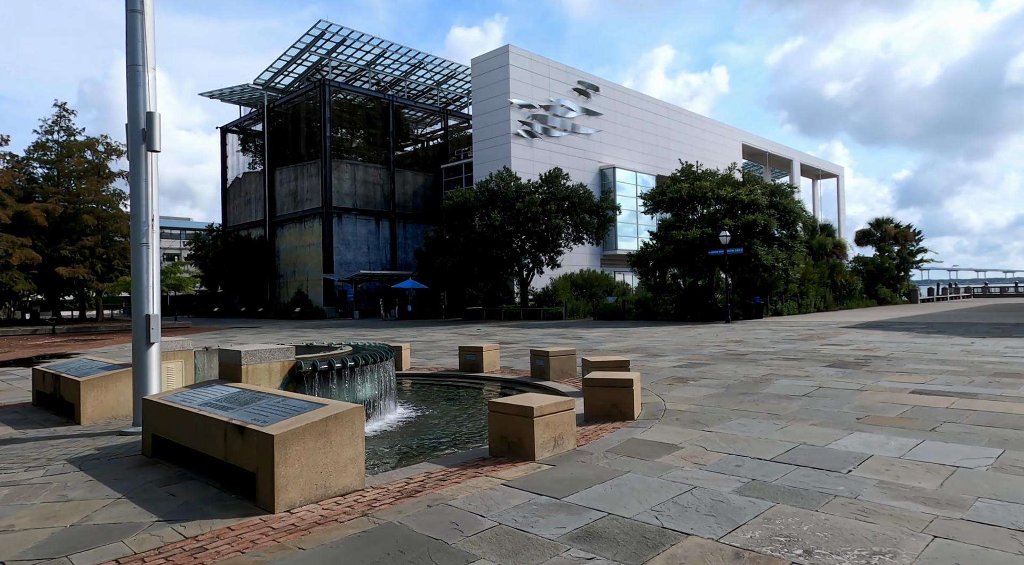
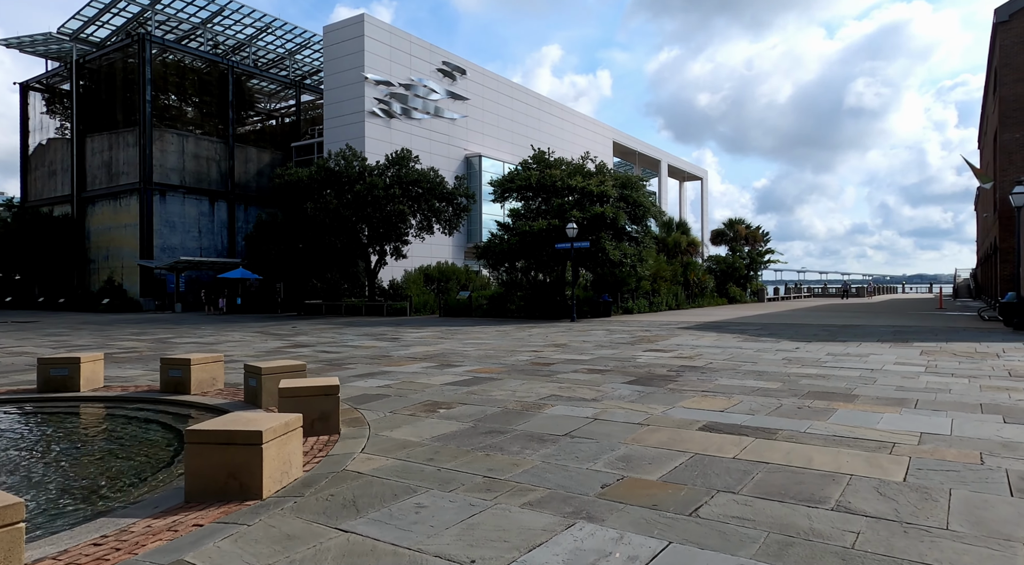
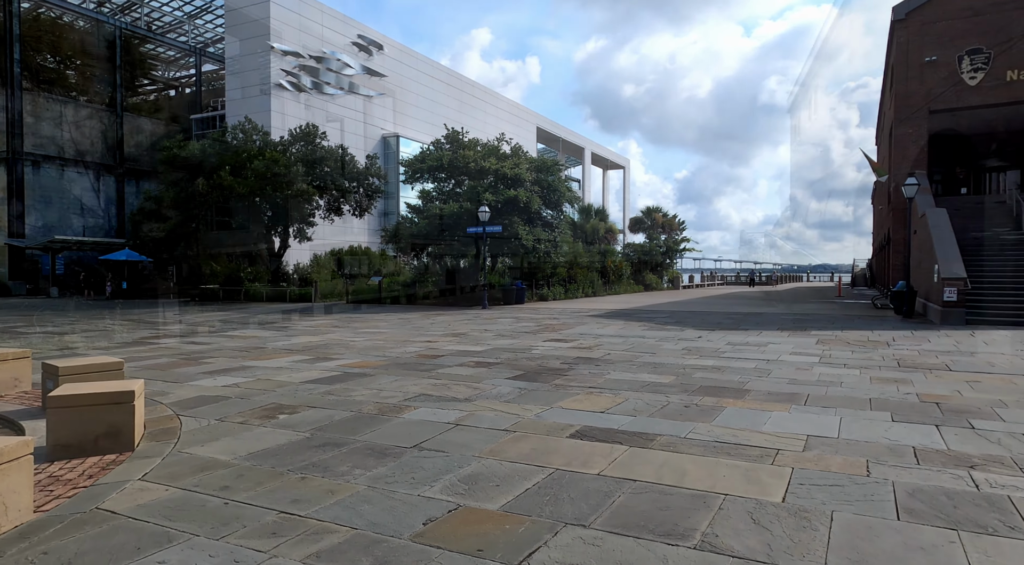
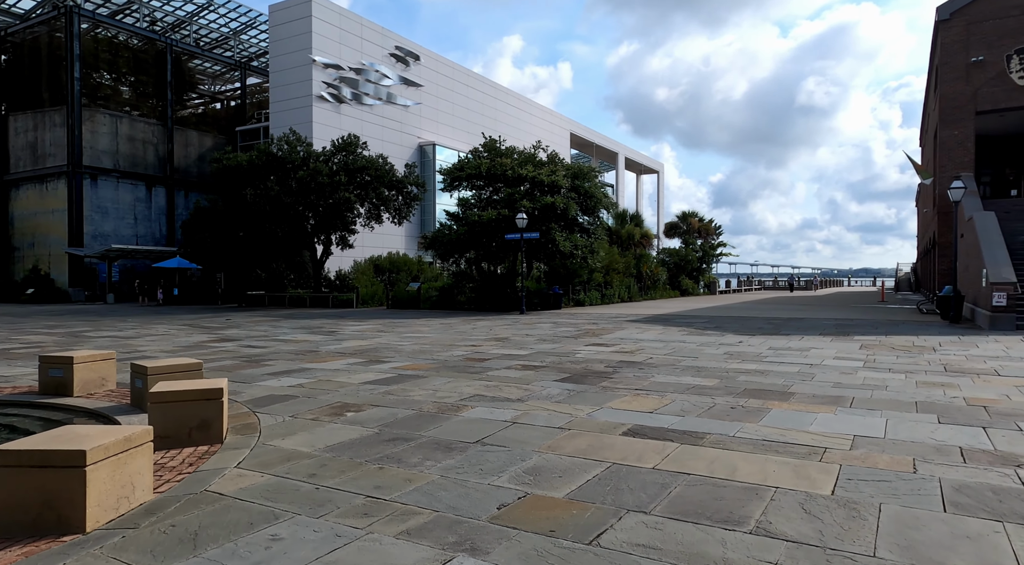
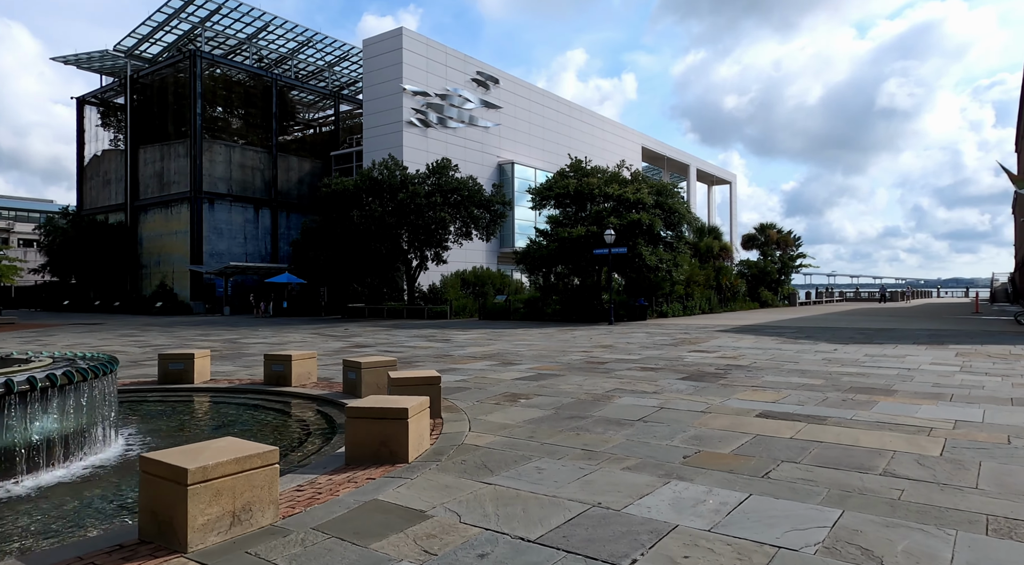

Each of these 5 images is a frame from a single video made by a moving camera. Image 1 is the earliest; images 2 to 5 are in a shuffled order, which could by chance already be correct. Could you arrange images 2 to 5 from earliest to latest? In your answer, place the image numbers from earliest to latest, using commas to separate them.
5, 2, 4, 3
